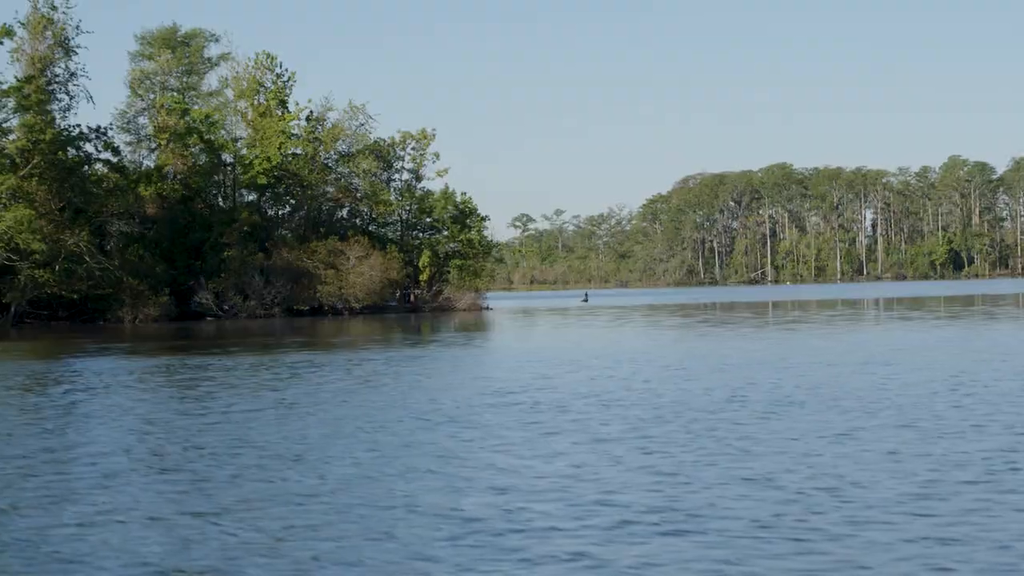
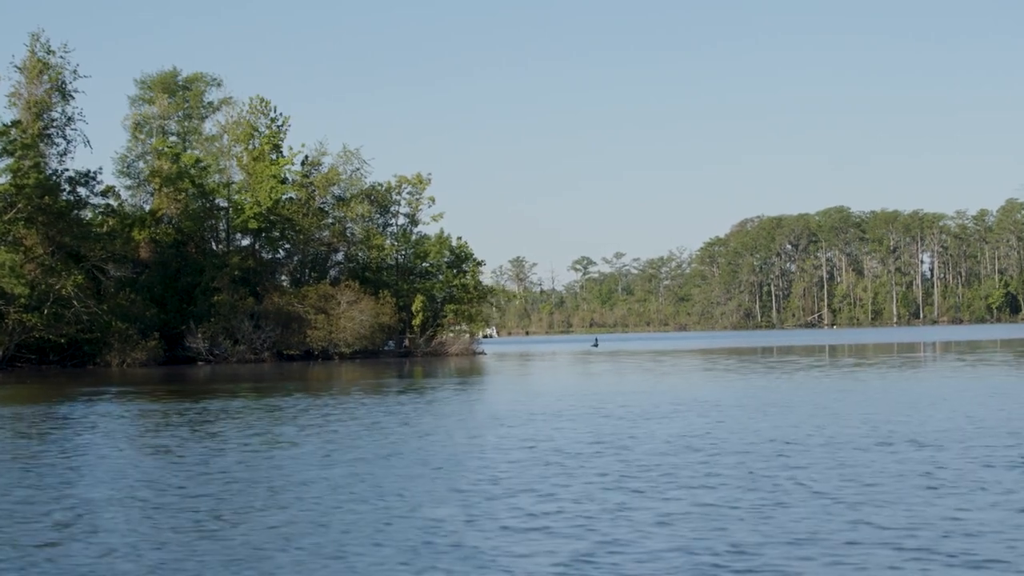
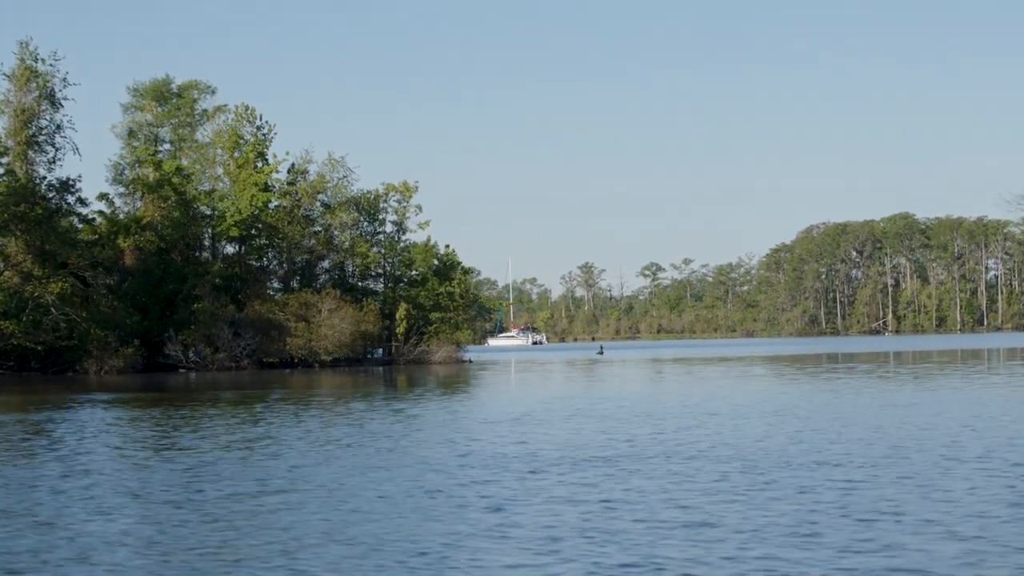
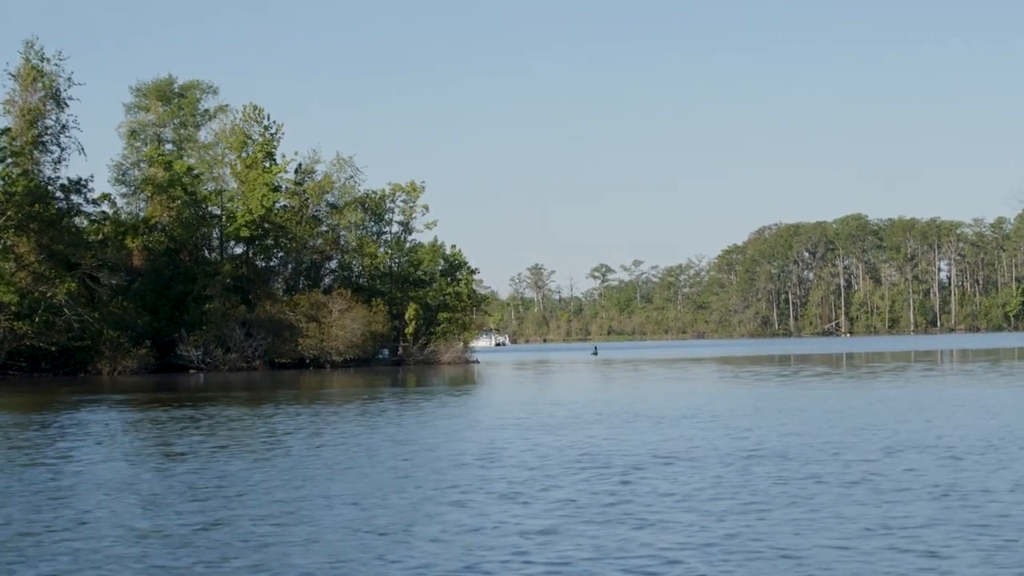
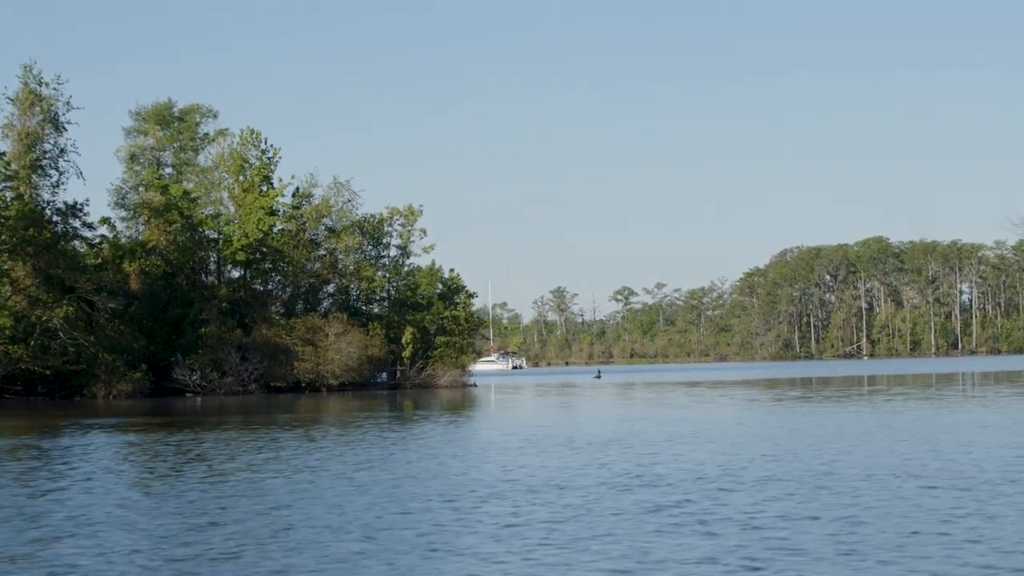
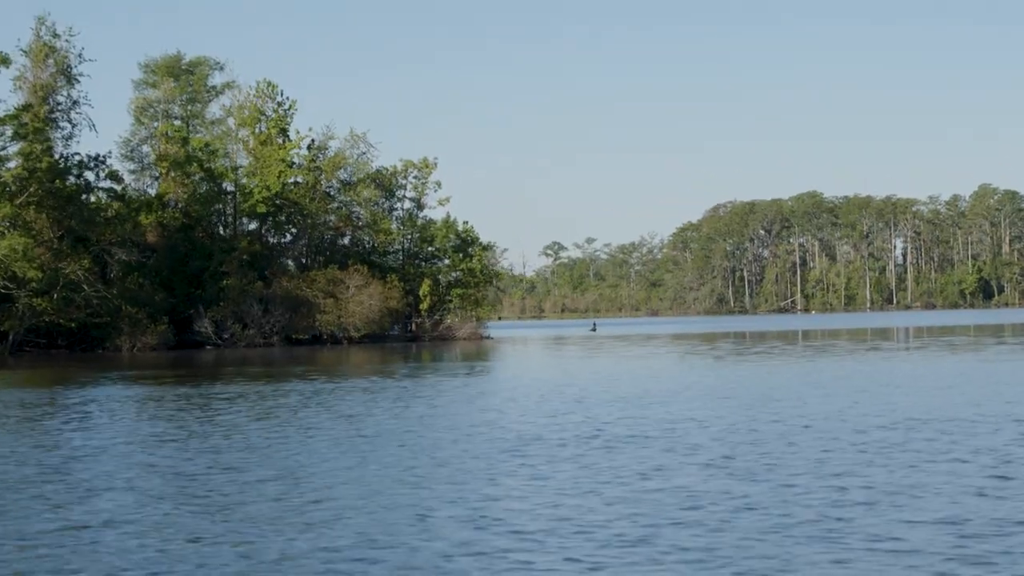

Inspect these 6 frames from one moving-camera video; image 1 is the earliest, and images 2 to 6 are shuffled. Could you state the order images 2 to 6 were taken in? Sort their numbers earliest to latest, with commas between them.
6, 2, 4, 5, 3
